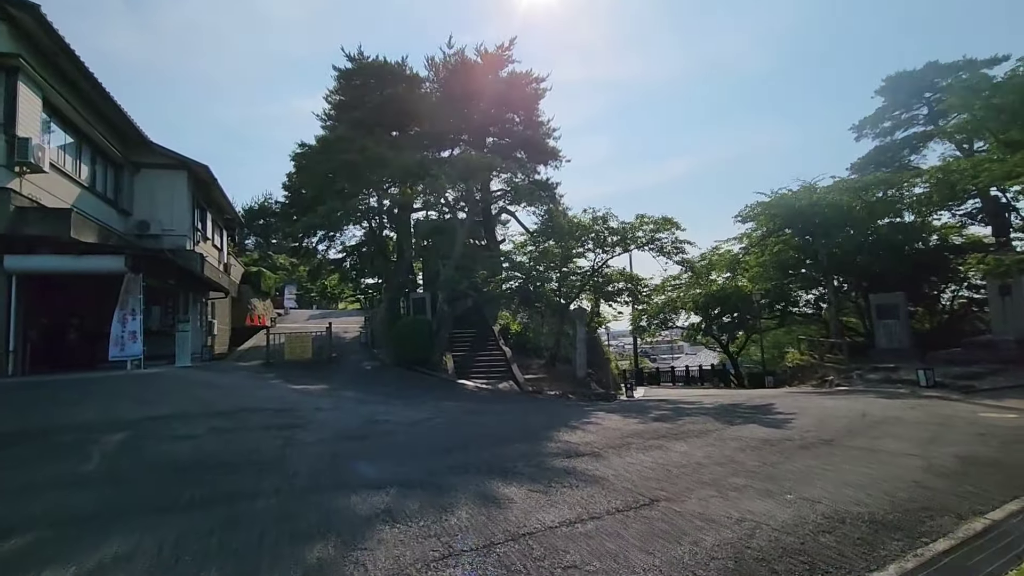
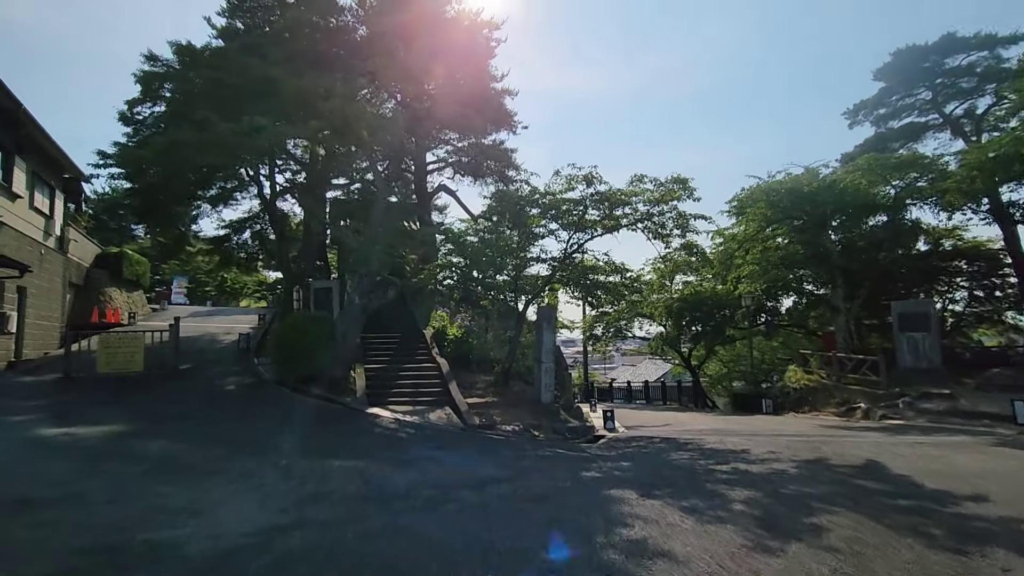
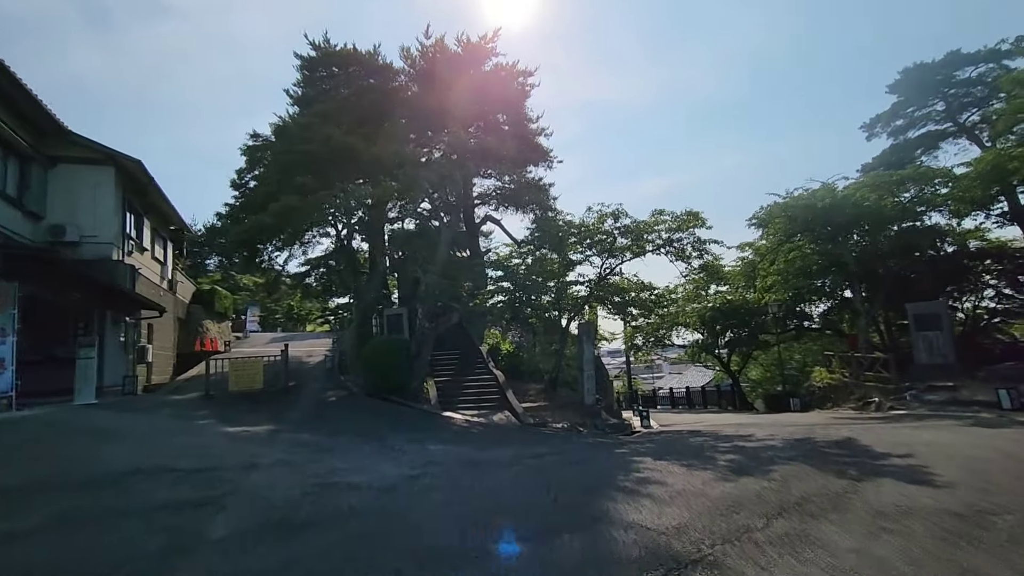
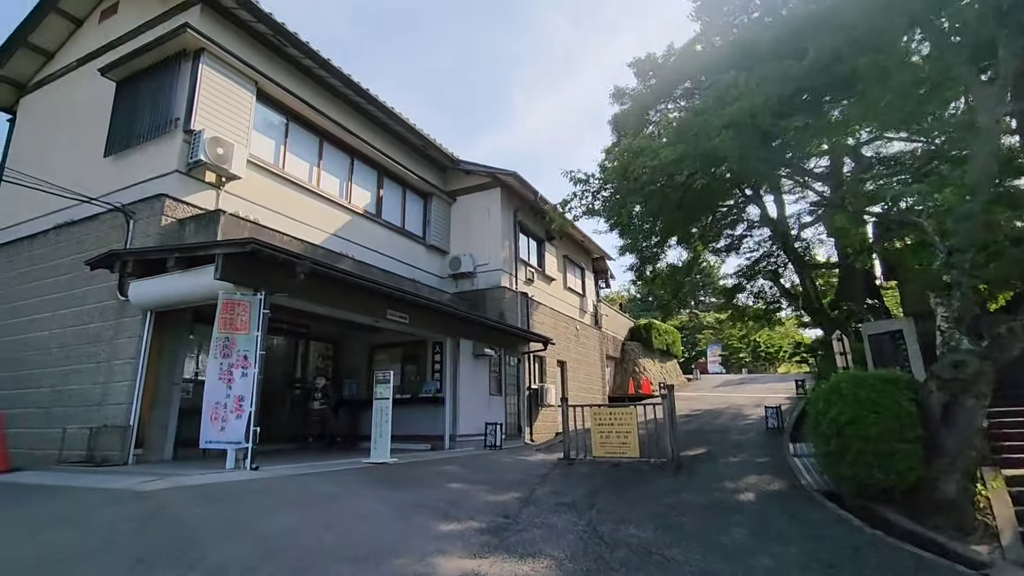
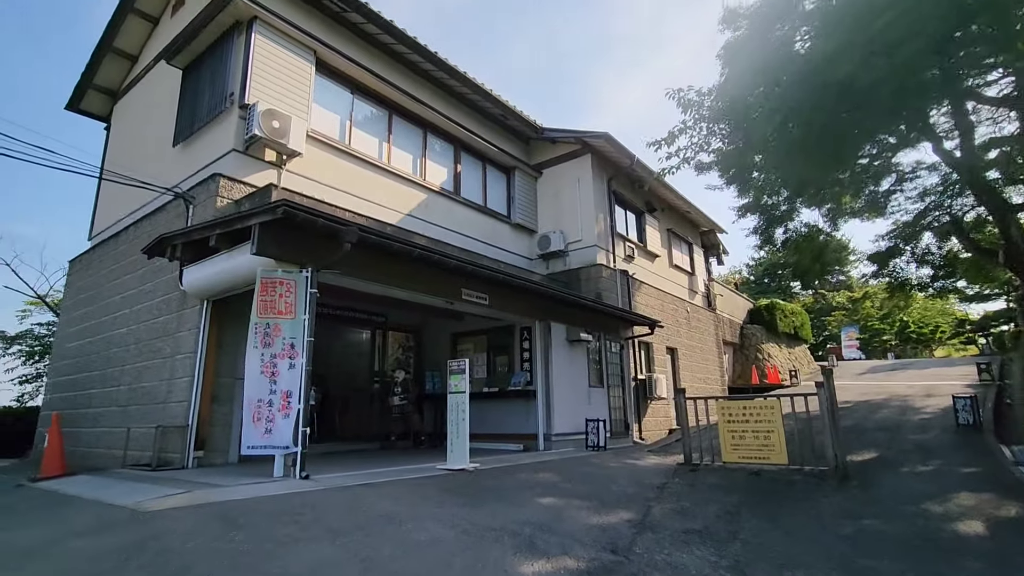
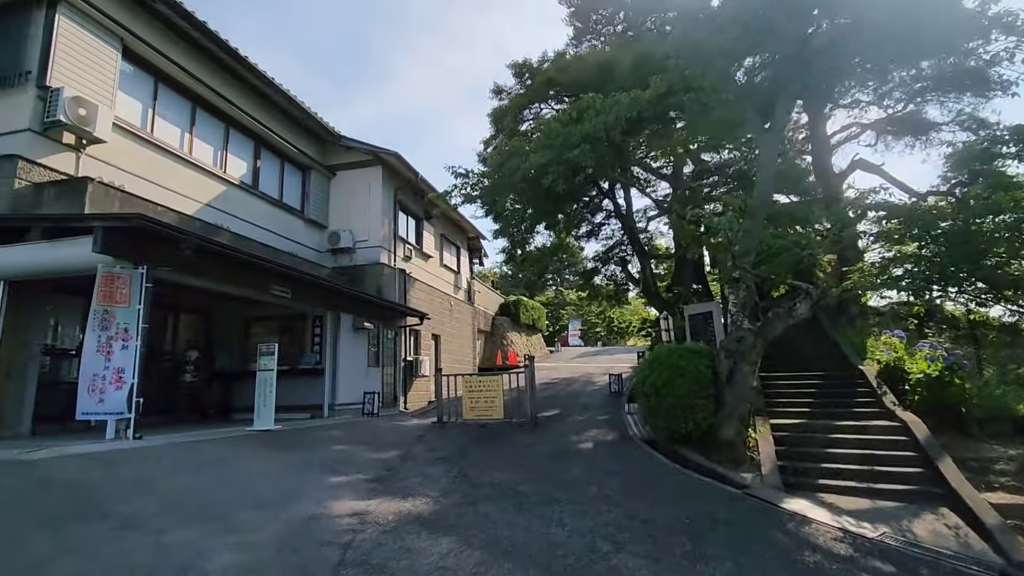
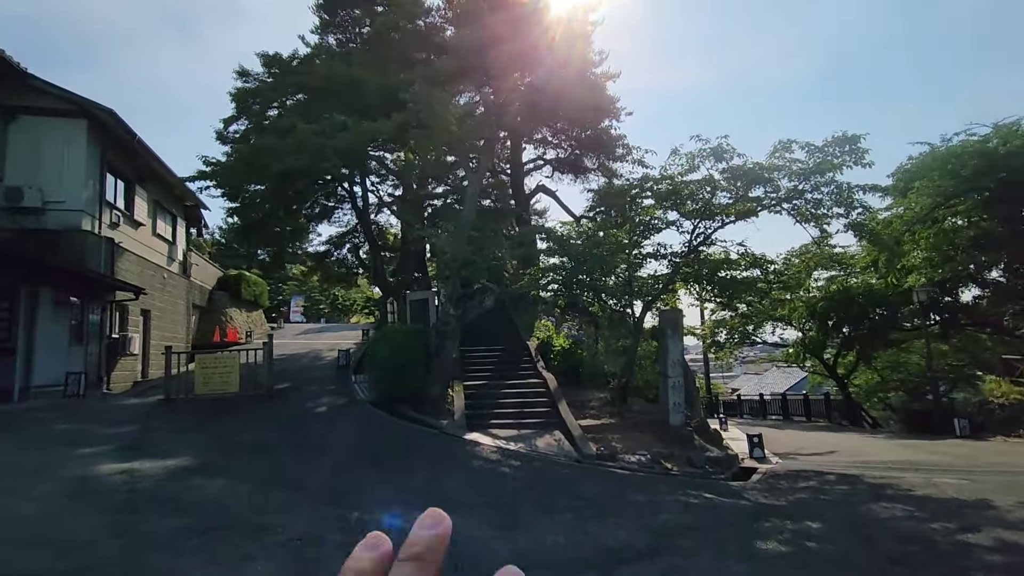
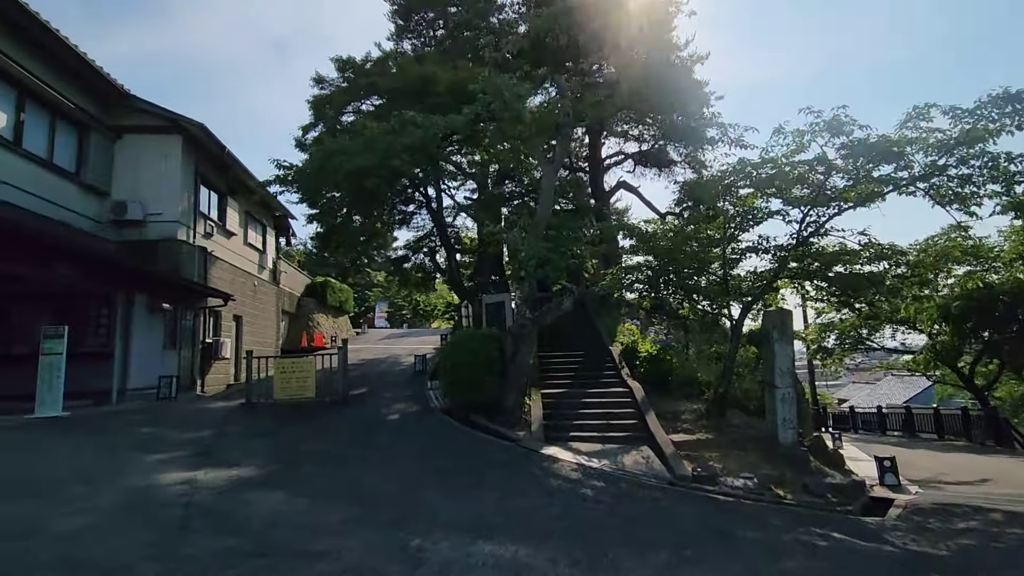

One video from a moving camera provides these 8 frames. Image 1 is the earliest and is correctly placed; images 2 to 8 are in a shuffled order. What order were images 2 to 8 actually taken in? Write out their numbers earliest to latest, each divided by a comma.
3, 2, 7, 8, 6, 4, 5
